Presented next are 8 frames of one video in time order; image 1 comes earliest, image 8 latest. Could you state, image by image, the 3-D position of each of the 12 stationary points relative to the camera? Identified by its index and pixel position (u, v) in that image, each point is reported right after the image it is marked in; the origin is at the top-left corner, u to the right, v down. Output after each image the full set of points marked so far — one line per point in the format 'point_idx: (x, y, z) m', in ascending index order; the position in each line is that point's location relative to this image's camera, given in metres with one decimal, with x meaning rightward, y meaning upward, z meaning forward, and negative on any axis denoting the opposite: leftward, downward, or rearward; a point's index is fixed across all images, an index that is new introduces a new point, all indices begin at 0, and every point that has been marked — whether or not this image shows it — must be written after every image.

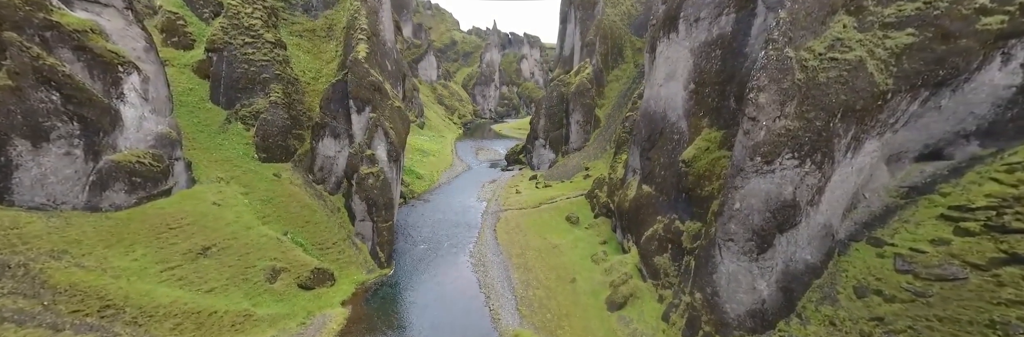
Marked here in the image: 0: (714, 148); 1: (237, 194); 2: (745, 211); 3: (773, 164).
0: (+9.6, +1.0, +17.1) m
1: (-15.4, -1.4, +20.0) m
2: (+8.5, -1.6, +13.0) m
3: (+9.0, +0.2, +12.3) m
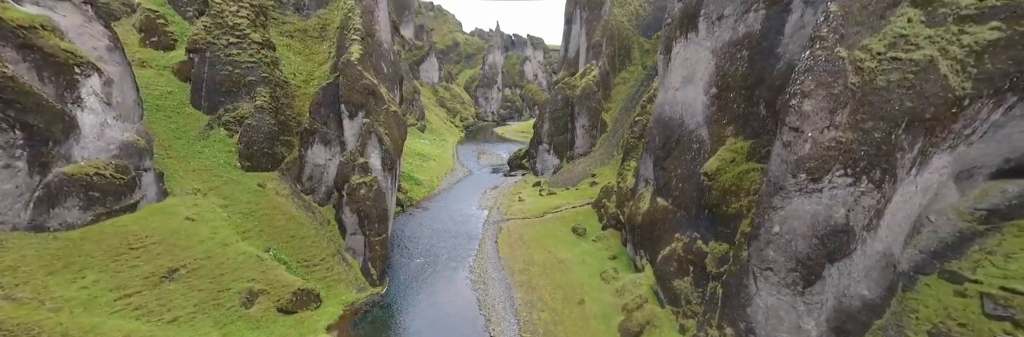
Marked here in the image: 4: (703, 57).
0: (+9.8, +0.4, +15.3) m
1: (-15.2, -2.0, +18.3) m
2: (+8.6, -2.1, +11.2) m
3: (+9.1, -0.4, +10.5) m
4: (+10.0, +5.8, +18.8) m
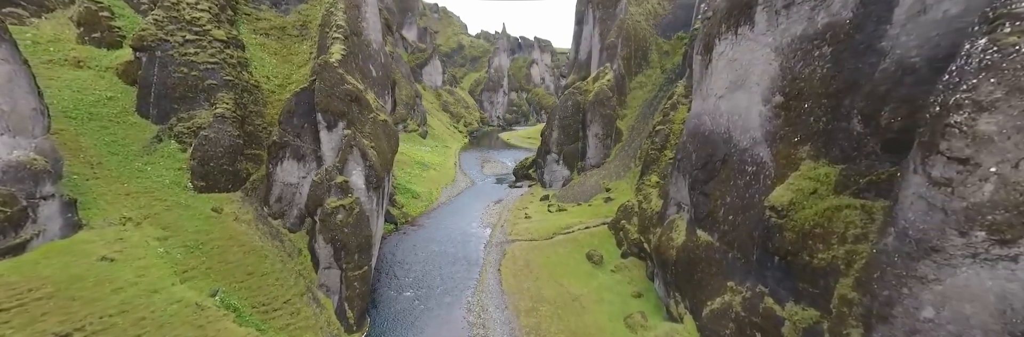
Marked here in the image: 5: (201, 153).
0: (+10.0, -0.7, +11.4) m
1: (-15.0, -3.0, +14.7) m
2: (+8.7, -3.2, +7.2) m
3: (+9.2, -1.4, +6.5) m
4: (+10.3, +4.7, +14.9) m
5: (-16.0, +0.8, +18.4) m
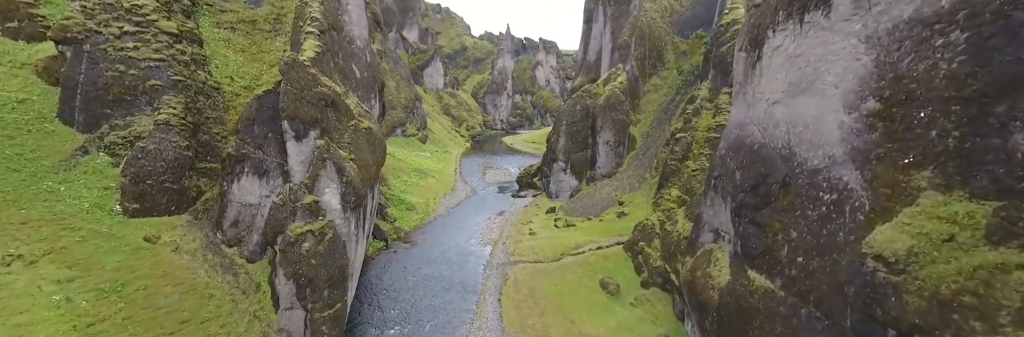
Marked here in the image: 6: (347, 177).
0: (+10.0, -1.5, +7.7) m
1: (-15.0, -3.7, +11.4) m
2: (+8.7, -4.0, +3.6) m
3: (+9.2, -2.2, +2.9) m
4: (+10.4, +3.8, +11.4) m
5: (-15.9, 0.0, +15.1) m
6: (-9.0, -0.6, +19.6) m
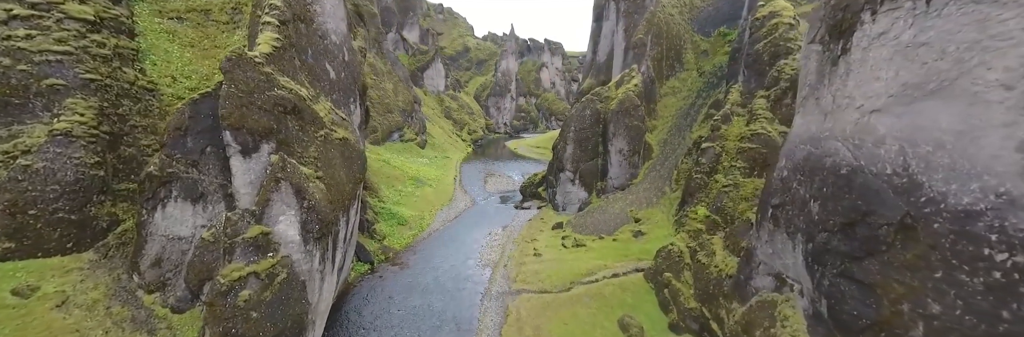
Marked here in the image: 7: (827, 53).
0: (+9.9, -2.4, +3.8) m
1: (-15.0, -4.5, +7.6) m
2: (+8.6, -4.8, -0.4) m
3: (+9.1, -3.0, -1.1) m
4: (+10.4, +2.9, +7.4) m
5: (-15.9, -0.8, +11.4) m
6: (-8.9, -1.5, +15.8) m
7: (+11.0, +4.1, +12.3) m
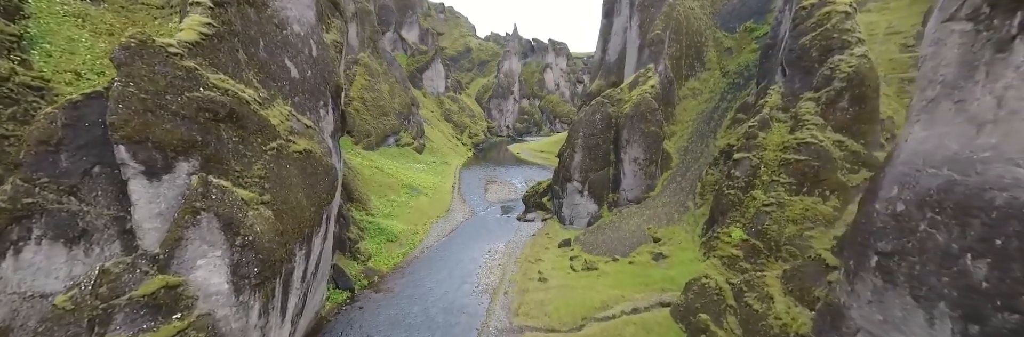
0: (+9.9, -3.2, -0.4) m
1: (-15.0, -5.3, +3.7) m
2: (+8.4, -5.6, -4.5) m
3: (+8.9, -3.8, -5.2) m
4: (+10.4, +2.1, +3.3) m
5: (-15.9, -1.6, +7.5) m
6: (-8.9, -2.3, +11.8) m
7: (+11.0, +3.2, +8.2) m
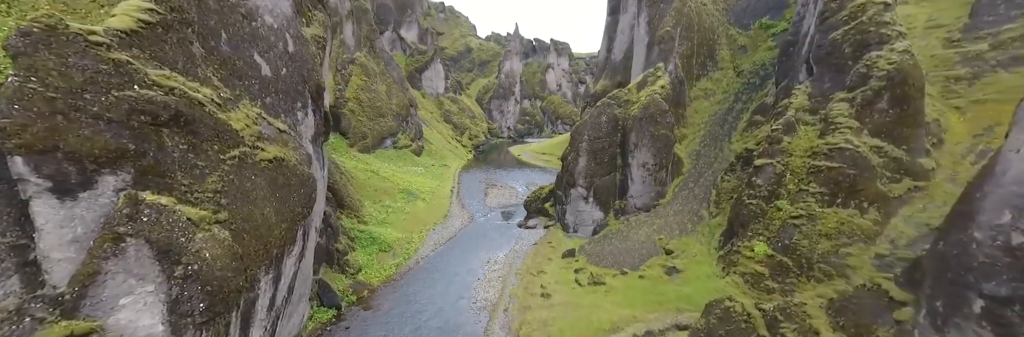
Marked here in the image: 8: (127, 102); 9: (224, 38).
0: (+9.8, -3.6, -2.6) m
1: (-15.1, -5.7, +1.5) m
2: (+8.4, -6.0, -6.8) m
3: (+8.9, -4.2, -7.4) m
4: (+10.3, +1.7, +1.1) m
5: (-15.9, -2.0, +5.3) m
6: (-8.9, -2.7, +9.6) m
7: (+11.0, +2.8, +6.0) m
8: (-10.2, +1.8, +8.9) m
9: (-10.8, +5.0, +13.2) m
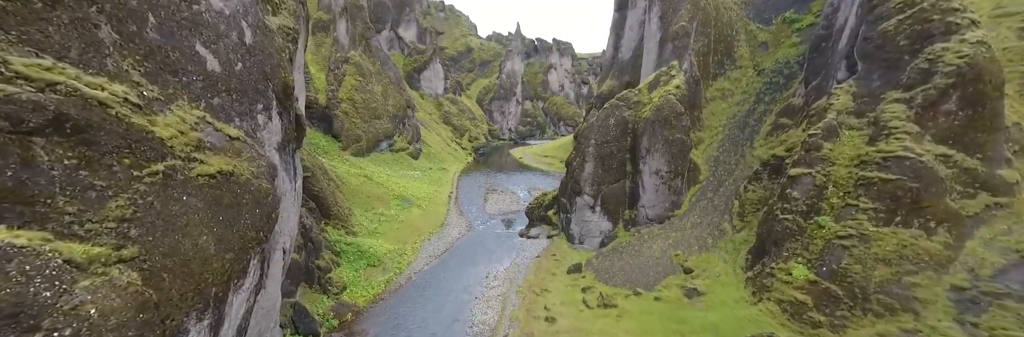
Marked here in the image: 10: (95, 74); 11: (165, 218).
0: (+9.8, -4.1, -5.6) m
1: (-15.1, -6.2, -1.4) m
2: (+8.3, -6.4, -9.8) m
3: (+8.8, -4.7, -10.5) m
4: (+10.3, +1.1, -1.9) m
5: (-16.0, -2.5, +2.4) m
6: (-8.9, -3.2, +6.7) m
7: (+10.9, +2.2, +3.0) m
8: (-10.2, +1.3, +6.0) m
9: (-10.8, +4.5, +10.3) m
10: (-10.6, +2.5, +8.8) m
11: (-9.3, -1.4, +9.0) m
